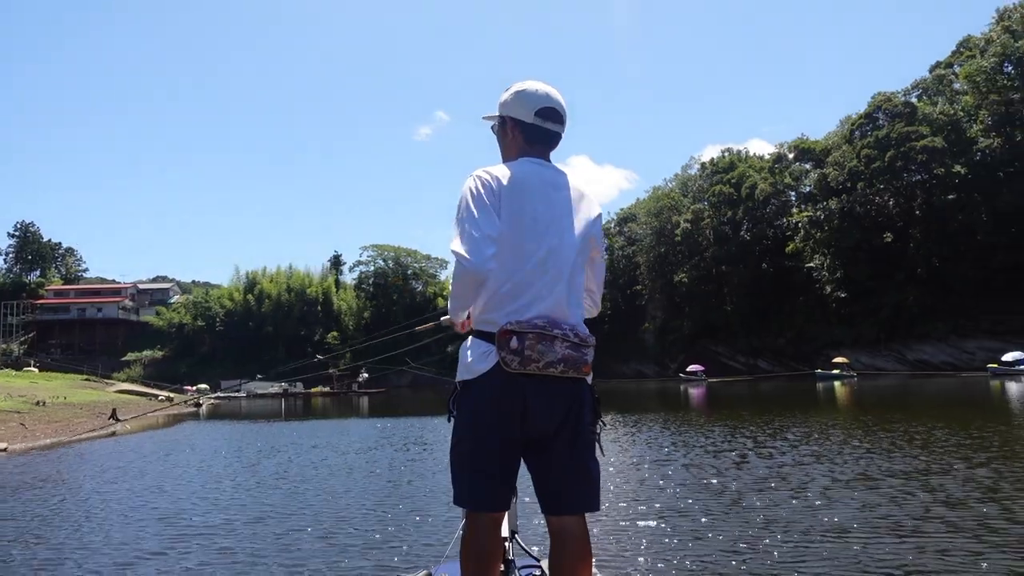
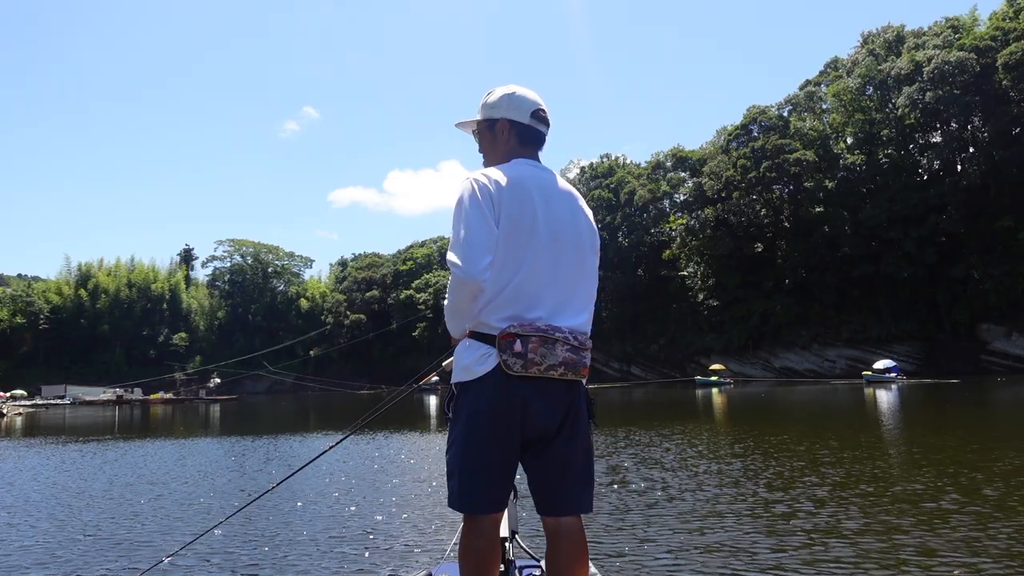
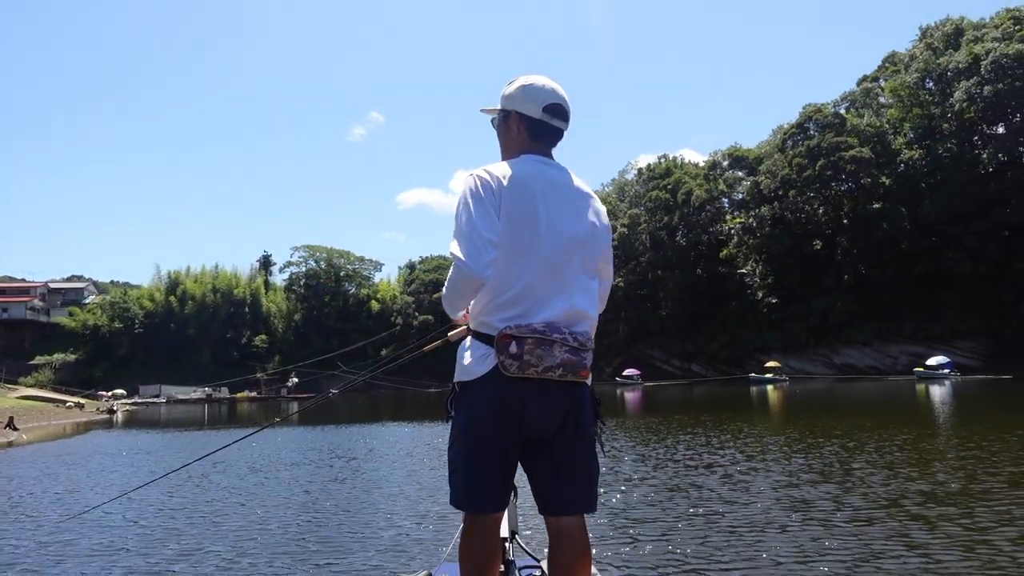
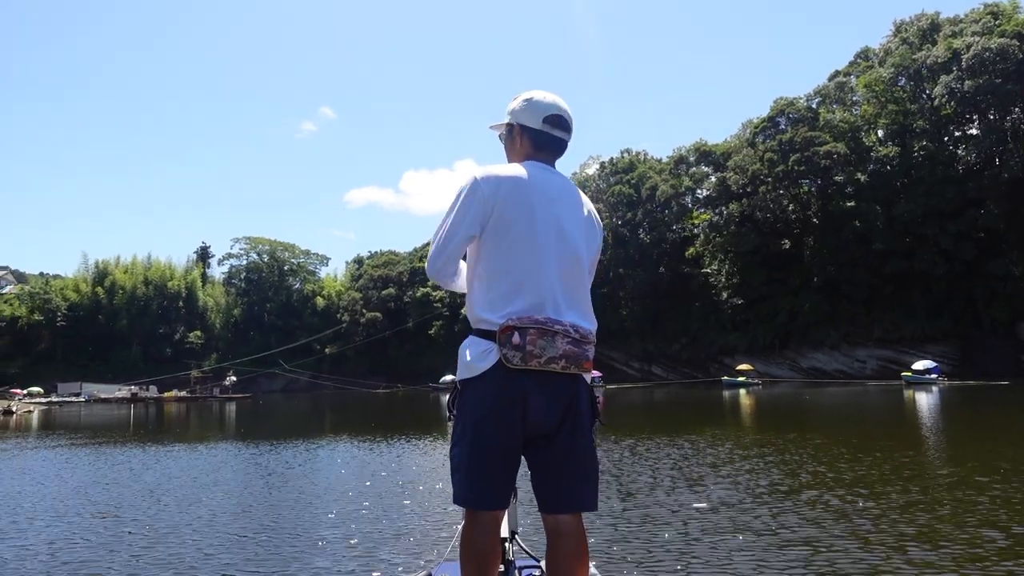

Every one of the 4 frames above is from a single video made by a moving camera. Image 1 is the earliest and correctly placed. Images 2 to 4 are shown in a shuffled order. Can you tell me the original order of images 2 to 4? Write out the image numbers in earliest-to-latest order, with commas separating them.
3, 2, 4
